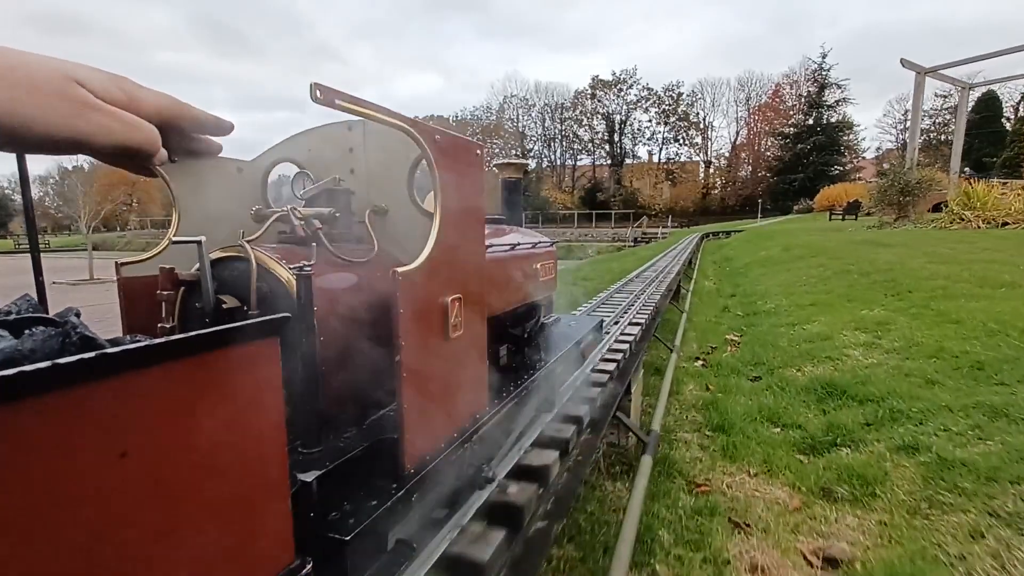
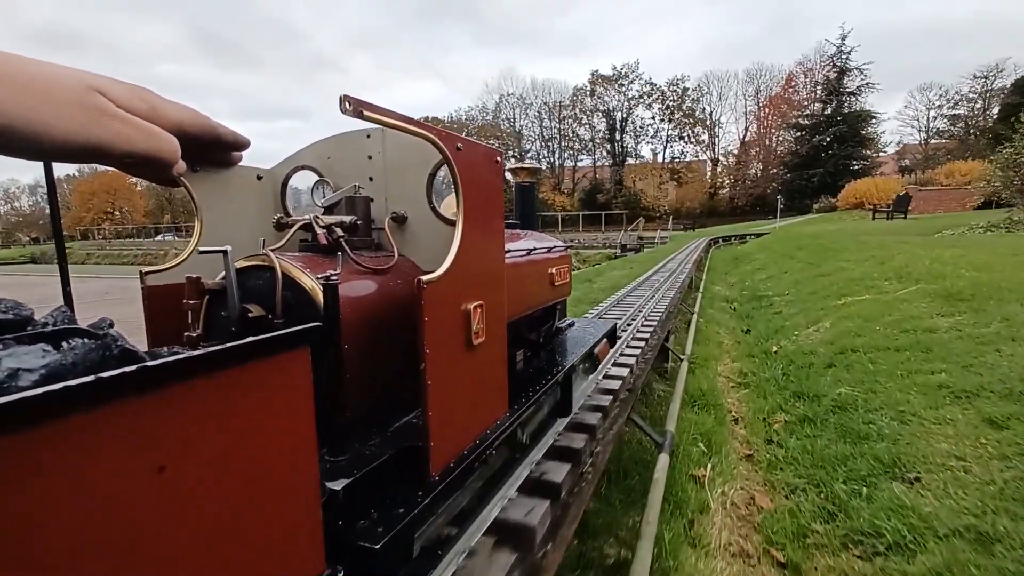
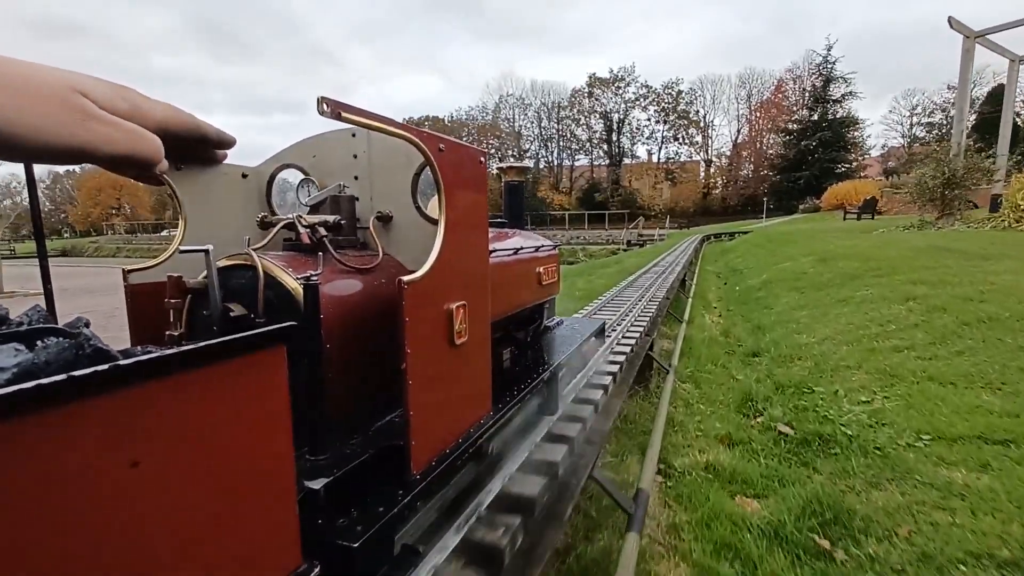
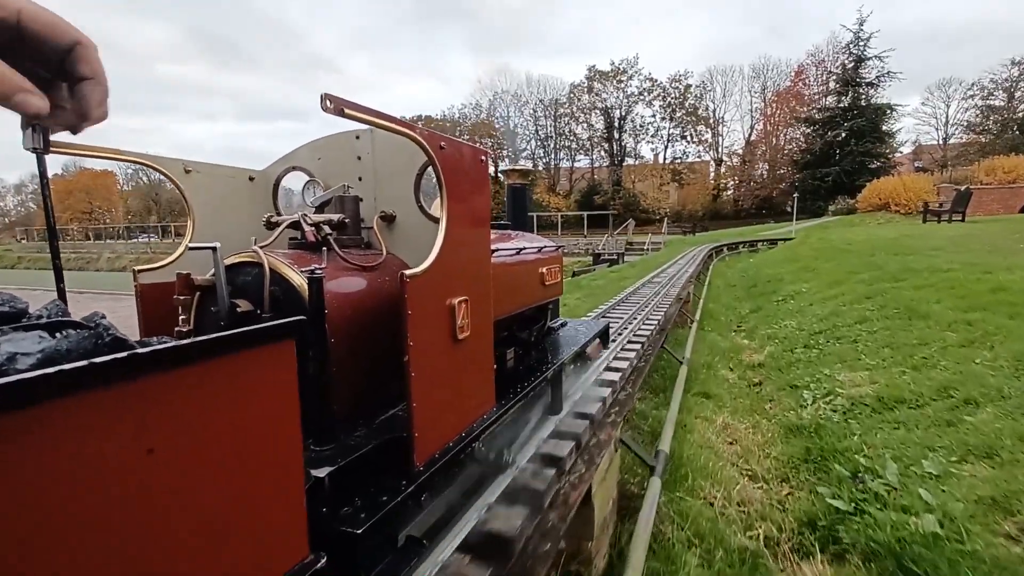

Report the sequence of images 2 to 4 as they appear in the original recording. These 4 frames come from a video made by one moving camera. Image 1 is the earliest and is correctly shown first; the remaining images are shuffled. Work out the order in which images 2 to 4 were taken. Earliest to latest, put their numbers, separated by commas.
3, 2, 4
